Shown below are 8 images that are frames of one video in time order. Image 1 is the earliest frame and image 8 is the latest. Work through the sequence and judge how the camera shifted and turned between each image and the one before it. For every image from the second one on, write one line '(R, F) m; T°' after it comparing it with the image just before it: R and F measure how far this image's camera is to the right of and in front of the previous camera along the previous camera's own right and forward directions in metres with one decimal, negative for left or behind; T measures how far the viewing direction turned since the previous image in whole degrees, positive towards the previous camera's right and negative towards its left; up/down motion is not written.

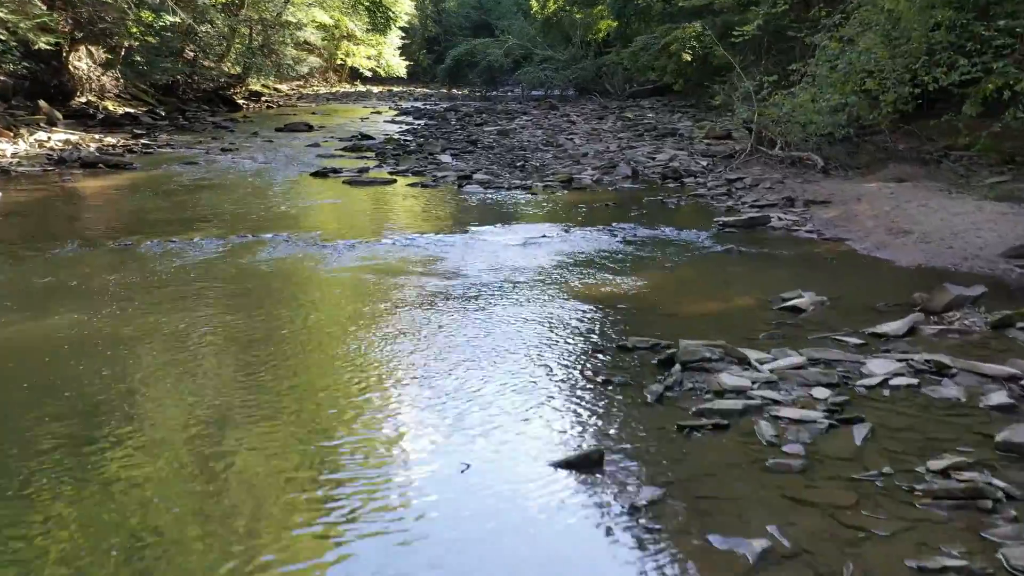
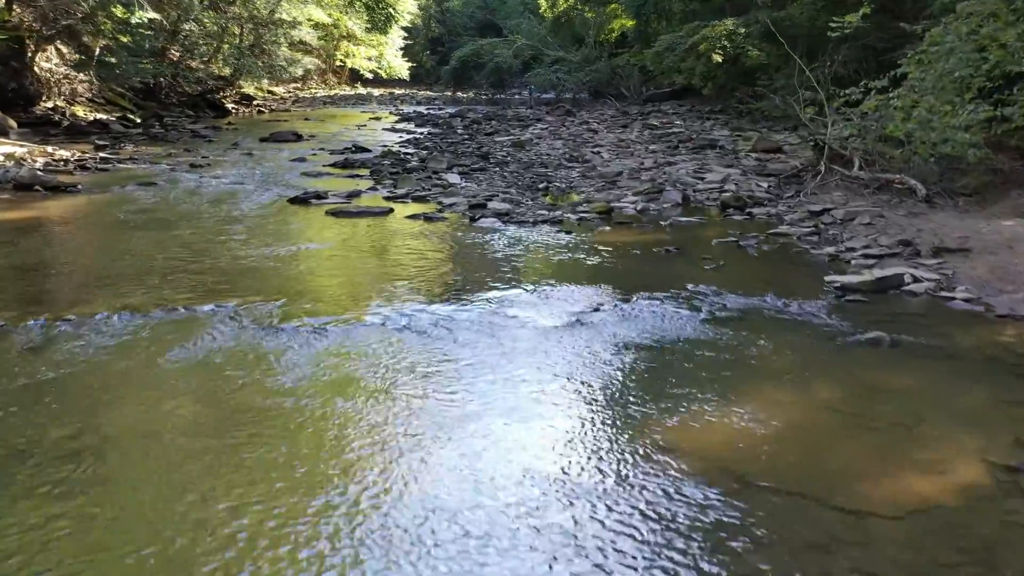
(-0.2, +2.4) m; 0°
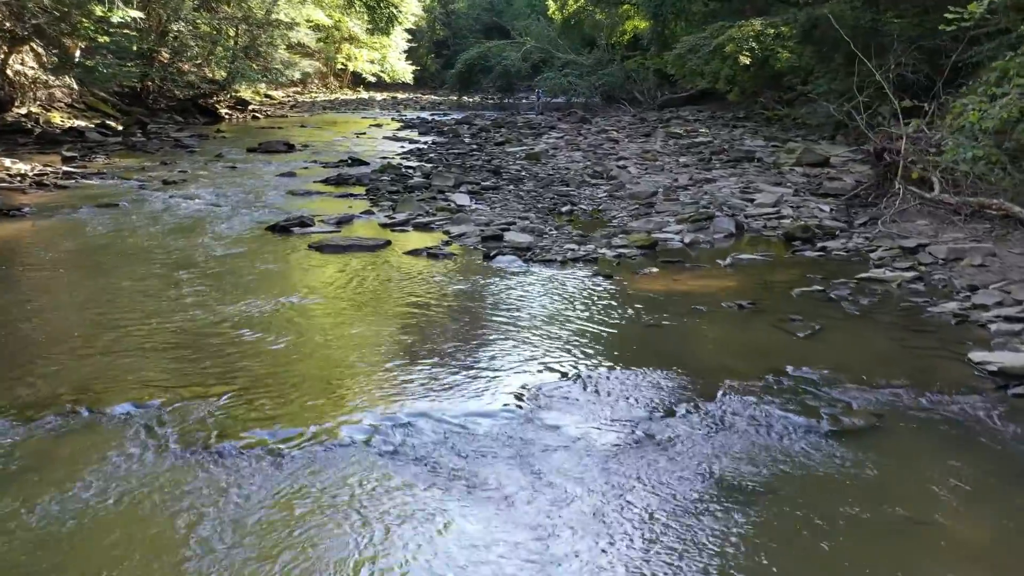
(-0.1, +1.7) m; 0°
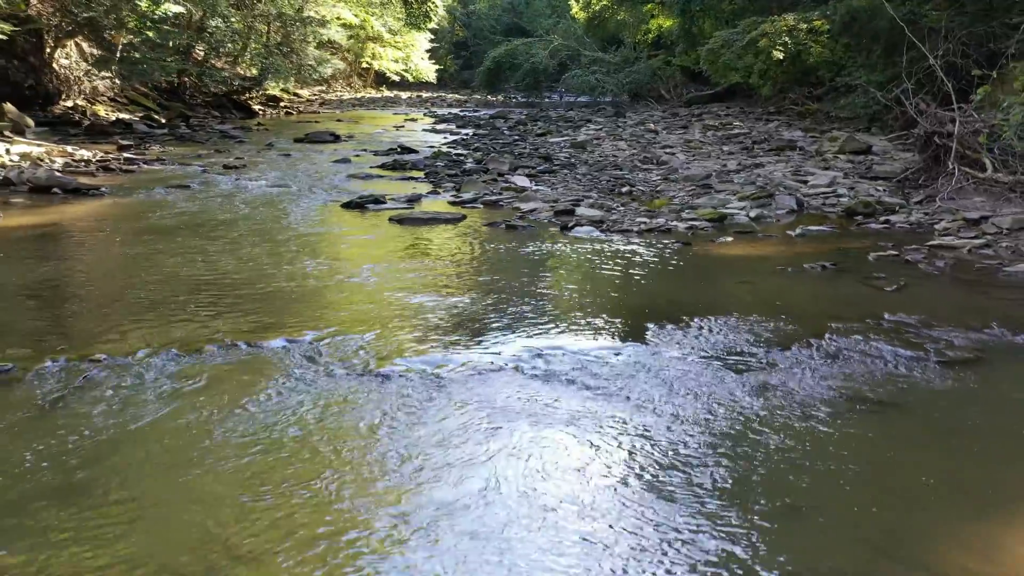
(-0.4, -0.3) m; -1°
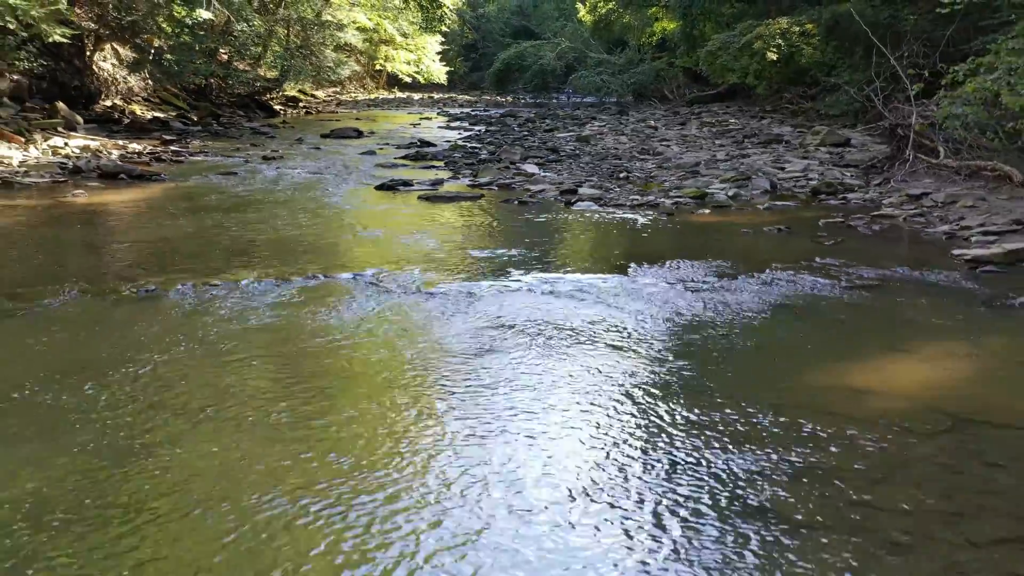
(0.0, -1.4) m; 0°
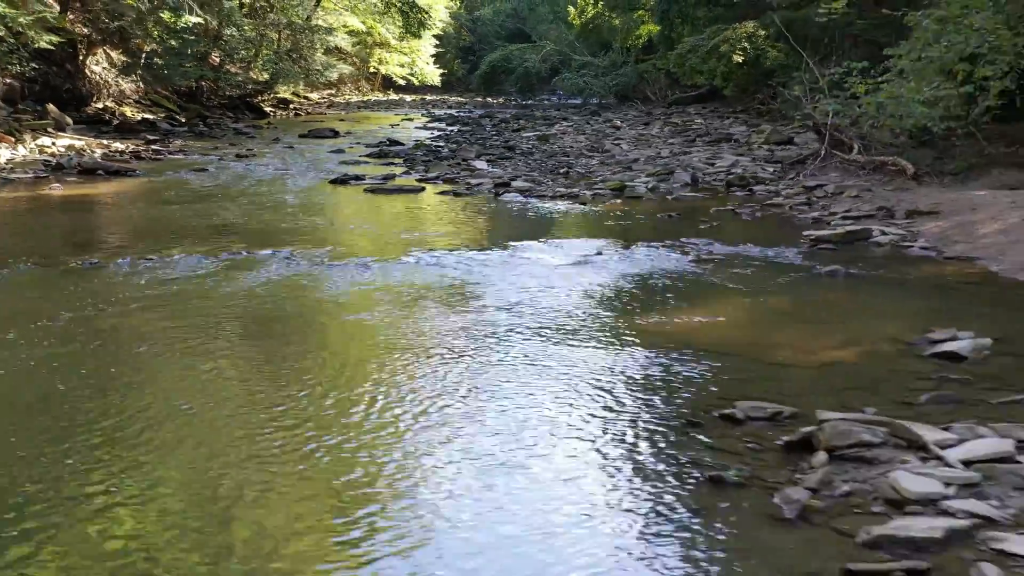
(+0.6, -0.9) m; 0°
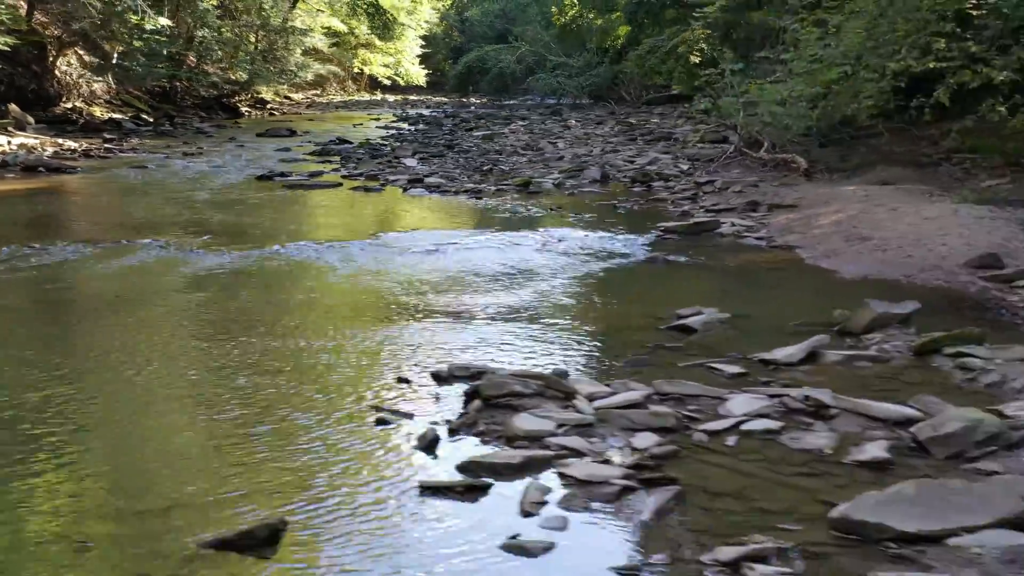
(+0.9, -0.5) m; 0°
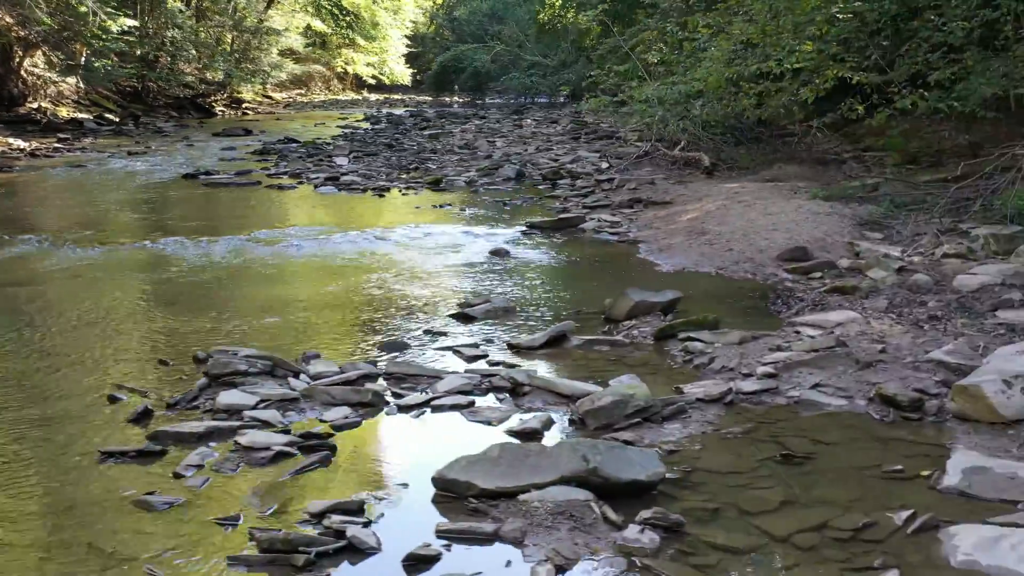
(+0.9, -0.3) m; 0°
